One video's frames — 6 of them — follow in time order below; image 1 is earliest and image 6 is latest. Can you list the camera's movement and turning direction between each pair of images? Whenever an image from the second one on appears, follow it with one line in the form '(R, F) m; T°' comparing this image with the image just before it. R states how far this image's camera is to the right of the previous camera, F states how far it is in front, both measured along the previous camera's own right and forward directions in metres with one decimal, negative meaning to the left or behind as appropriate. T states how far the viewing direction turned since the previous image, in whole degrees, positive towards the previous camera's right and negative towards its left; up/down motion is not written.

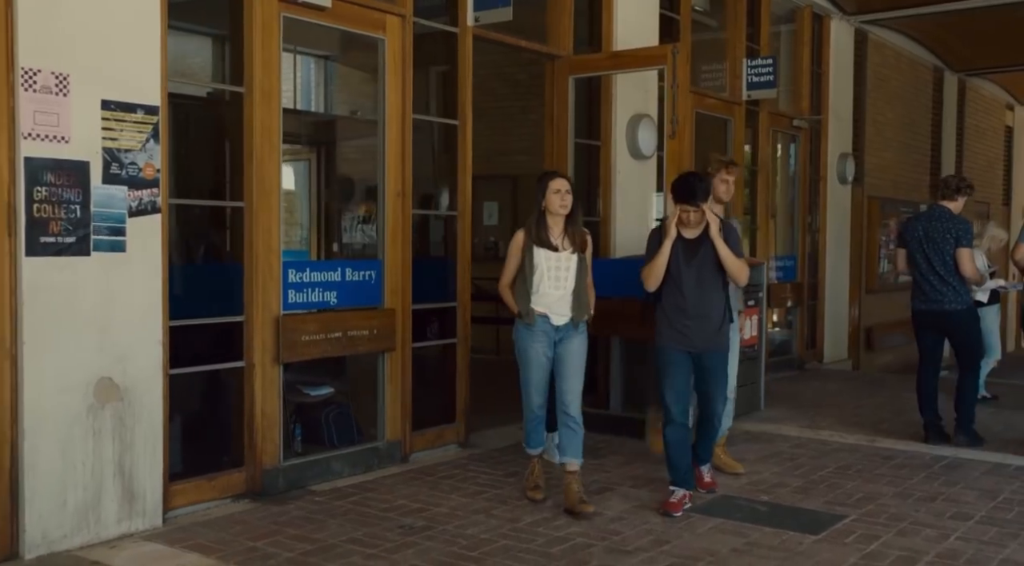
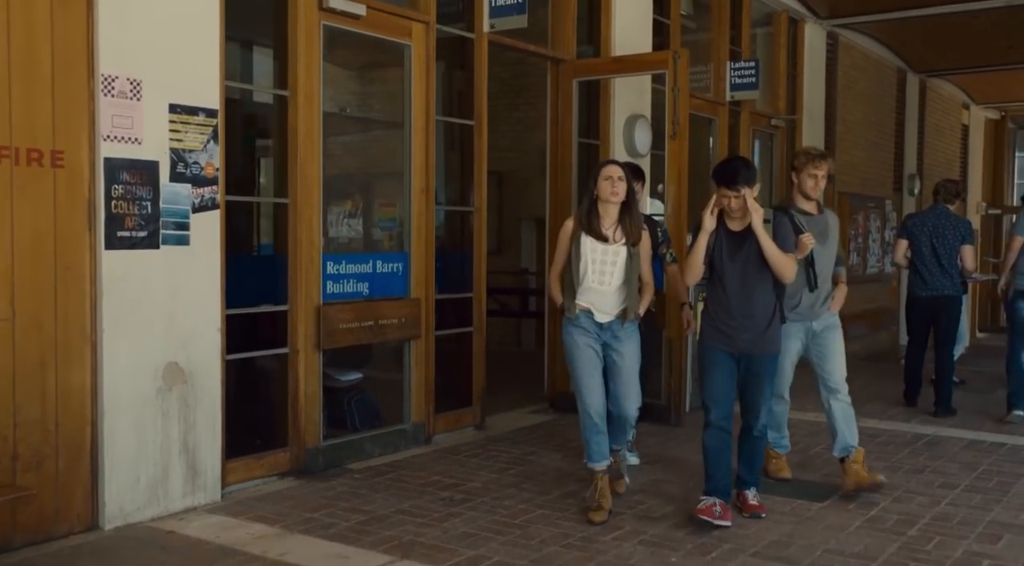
(-0.4, -0.4) m; +2°
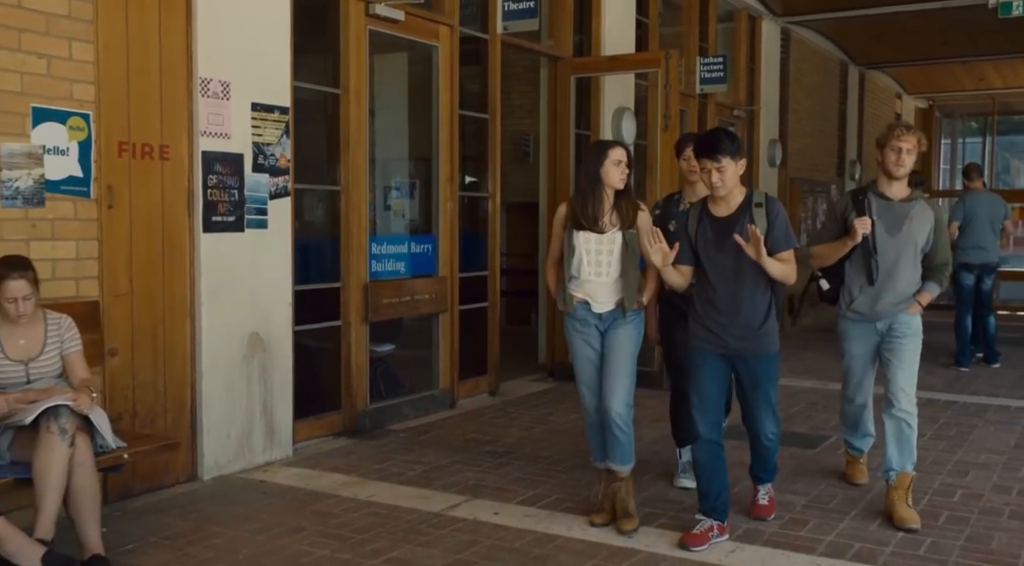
(-0.6, -0.7) m; +4°
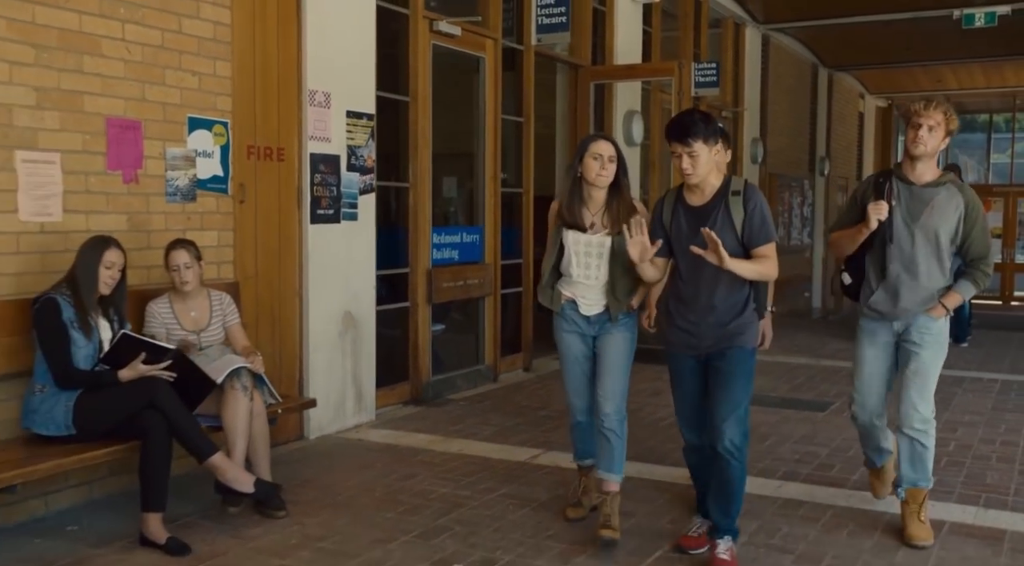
(-0.7, -0.8) m; +3°
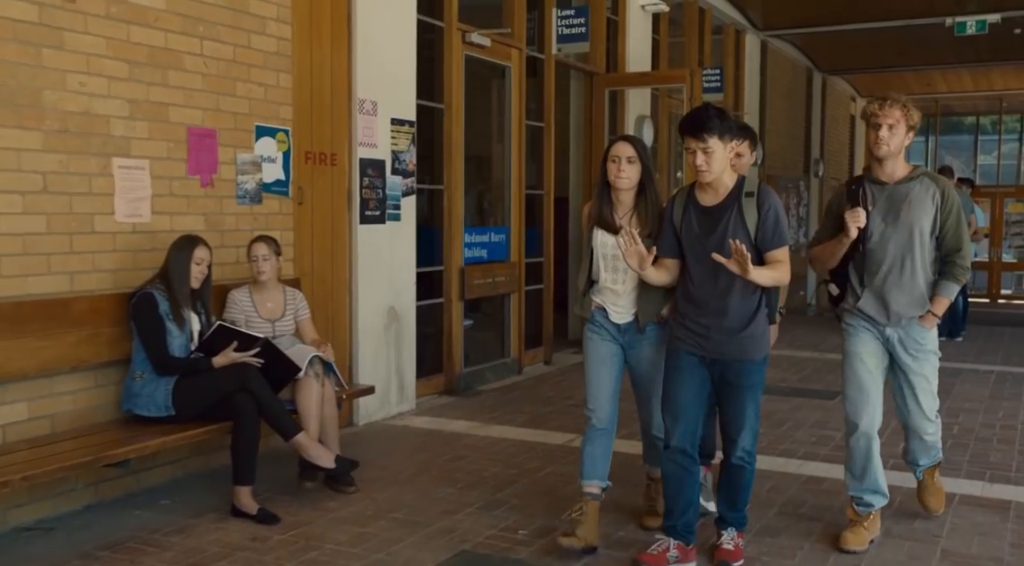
(-0.3, -0.4) m; +1°
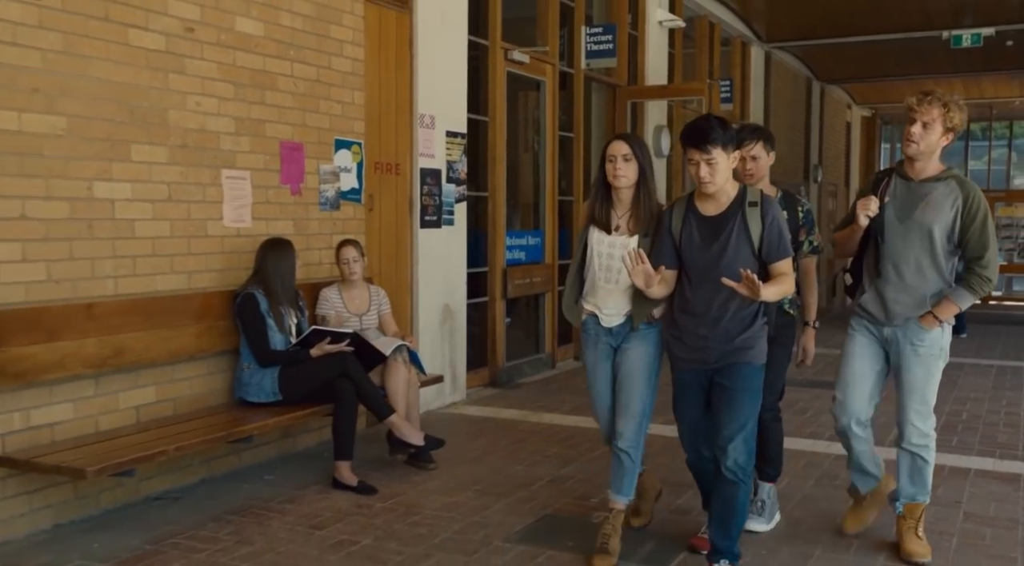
(-0.4, -0.6) m; +1°
